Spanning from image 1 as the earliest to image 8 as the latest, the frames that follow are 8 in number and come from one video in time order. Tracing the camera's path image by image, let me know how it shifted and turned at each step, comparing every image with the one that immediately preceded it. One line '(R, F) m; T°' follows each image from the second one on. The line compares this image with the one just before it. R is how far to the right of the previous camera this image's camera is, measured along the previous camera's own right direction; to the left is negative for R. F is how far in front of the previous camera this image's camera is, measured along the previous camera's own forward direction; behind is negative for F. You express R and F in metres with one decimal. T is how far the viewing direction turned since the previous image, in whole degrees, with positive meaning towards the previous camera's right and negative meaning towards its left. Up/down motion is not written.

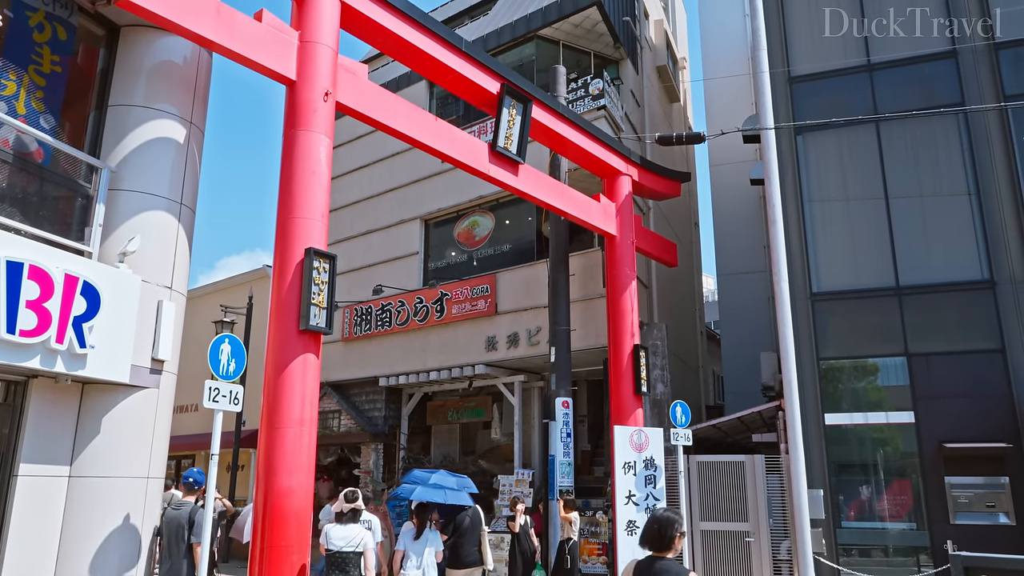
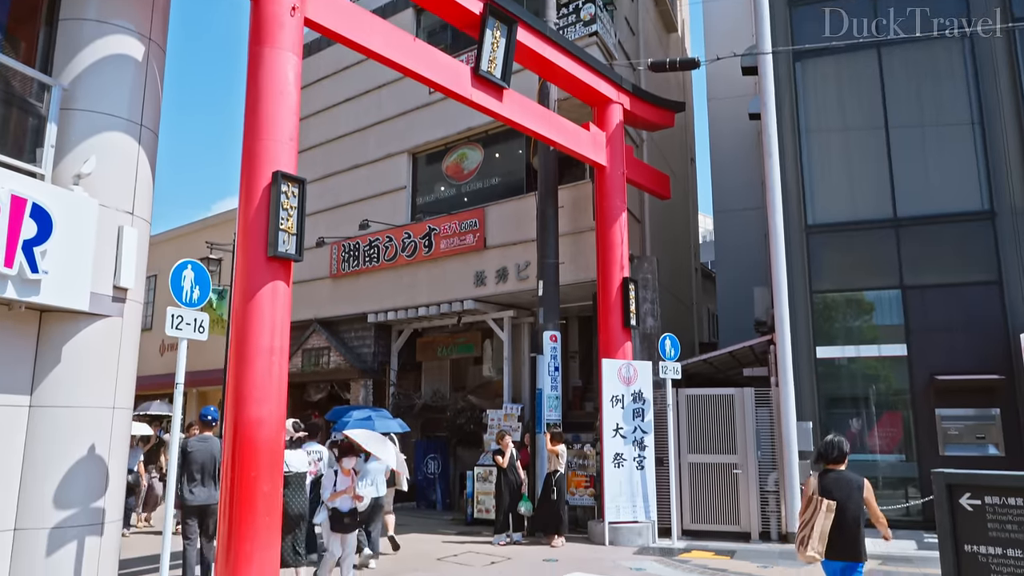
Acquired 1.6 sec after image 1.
(+0.2, +0.3) m; 0°
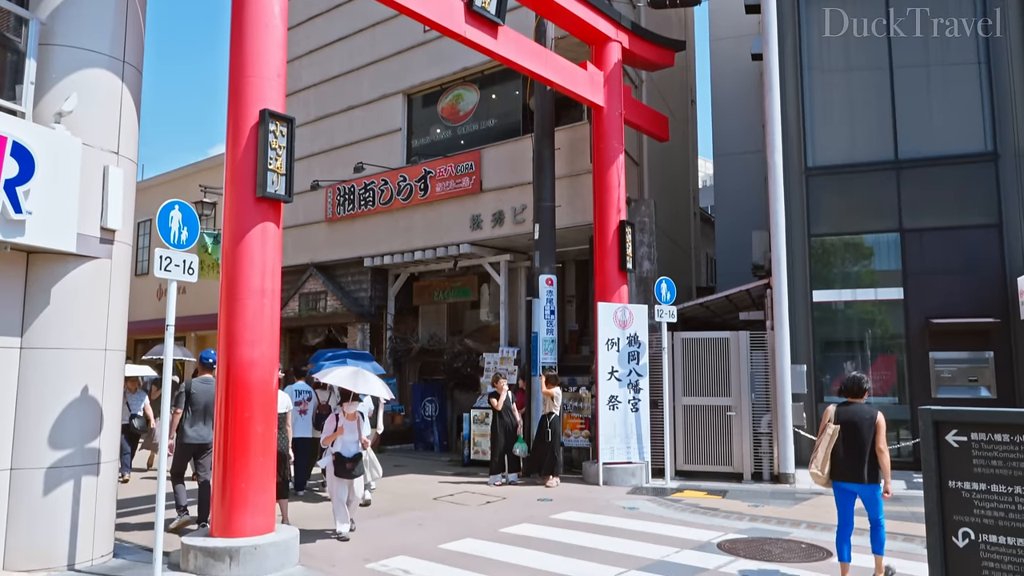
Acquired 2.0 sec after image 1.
(+0.1, +0.1) m; 0°
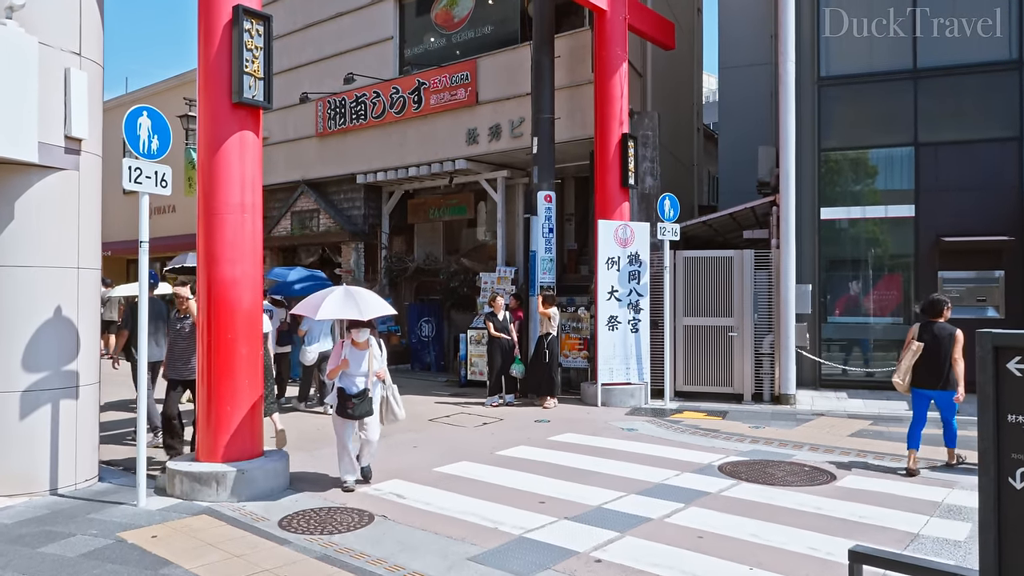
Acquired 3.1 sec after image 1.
(0.0, +0.4) m; 0°
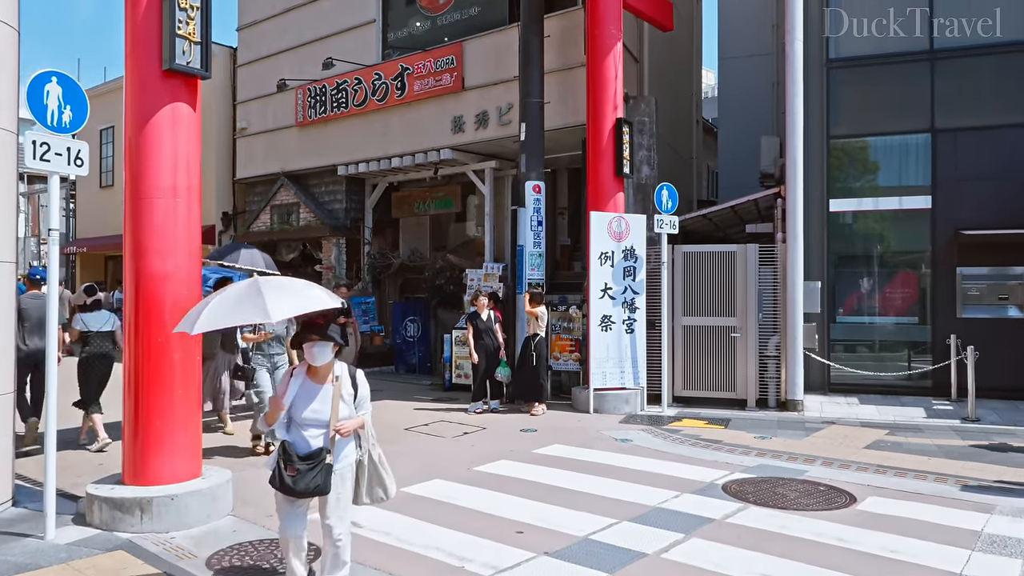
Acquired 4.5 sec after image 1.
(+0.2, +0.8) m; 0°
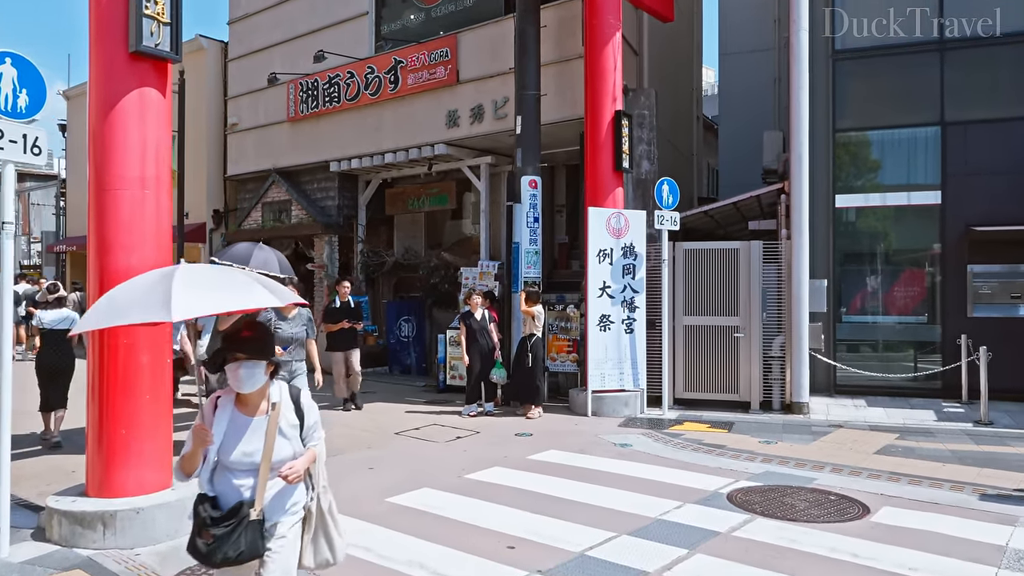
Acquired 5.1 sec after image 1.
(+0.1, +0.3) m; 0°
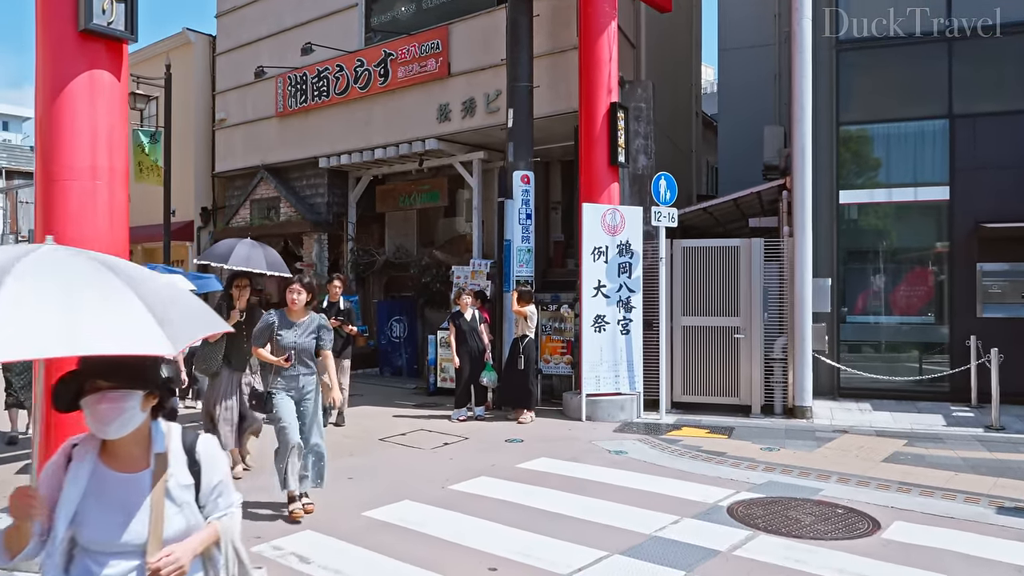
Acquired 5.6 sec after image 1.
(+0.1, +0.4) m; 0°
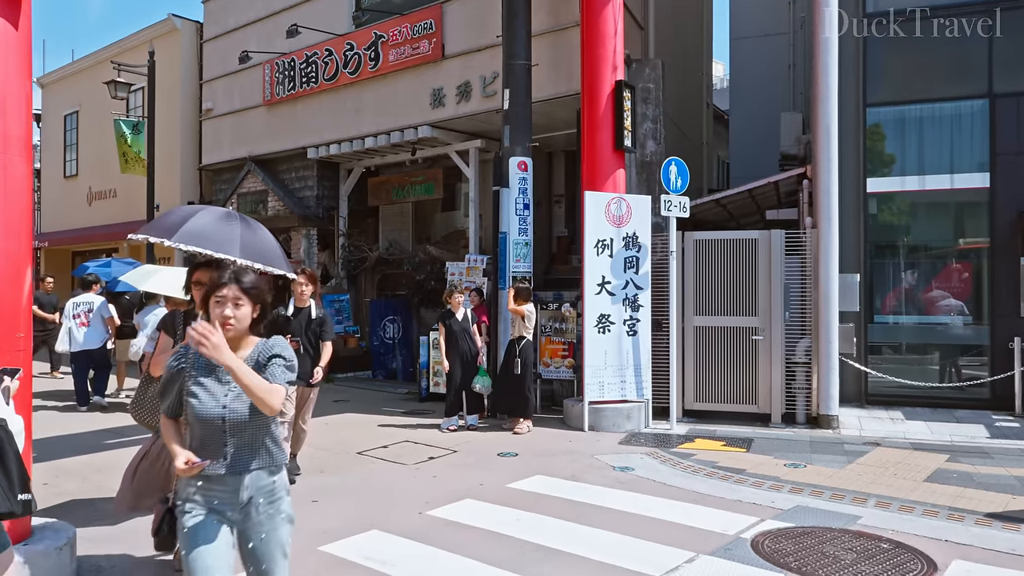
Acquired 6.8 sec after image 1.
(+0.1, +0.8) m; -1°
